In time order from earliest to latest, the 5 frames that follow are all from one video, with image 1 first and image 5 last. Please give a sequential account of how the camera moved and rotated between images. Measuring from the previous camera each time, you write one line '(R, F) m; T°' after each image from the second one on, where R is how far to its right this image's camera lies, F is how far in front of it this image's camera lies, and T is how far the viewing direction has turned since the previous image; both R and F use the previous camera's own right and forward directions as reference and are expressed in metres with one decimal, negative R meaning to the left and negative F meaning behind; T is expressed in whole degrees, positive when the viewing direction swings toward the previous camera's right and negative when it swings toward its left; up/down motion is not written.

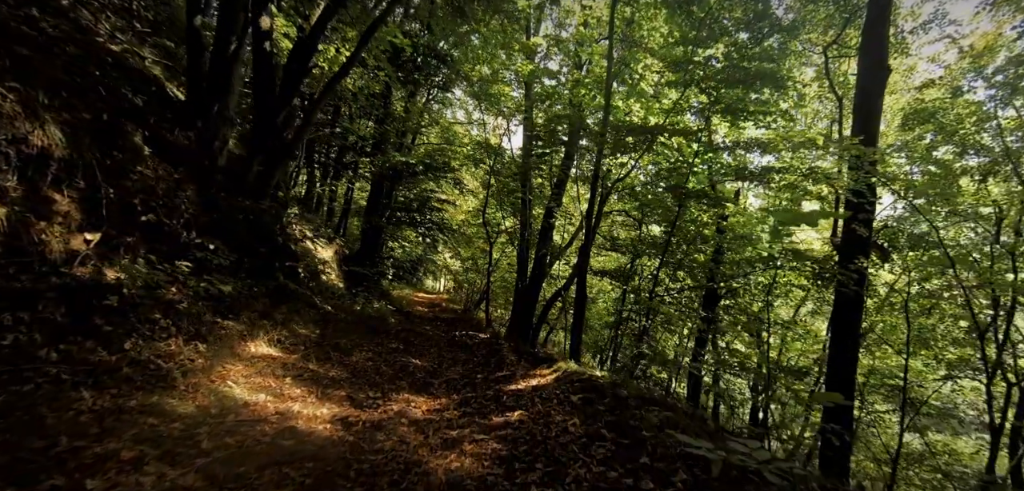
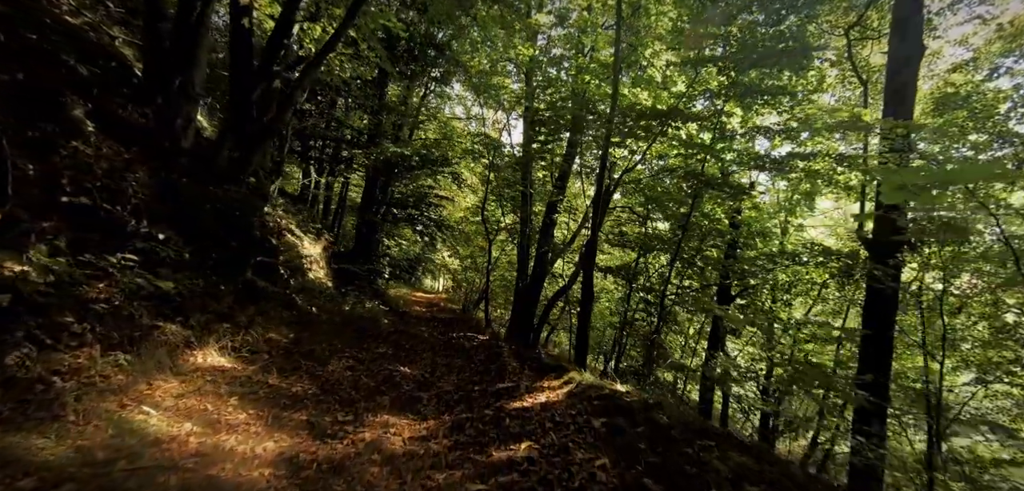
(0.0, +0.7) m; 0°
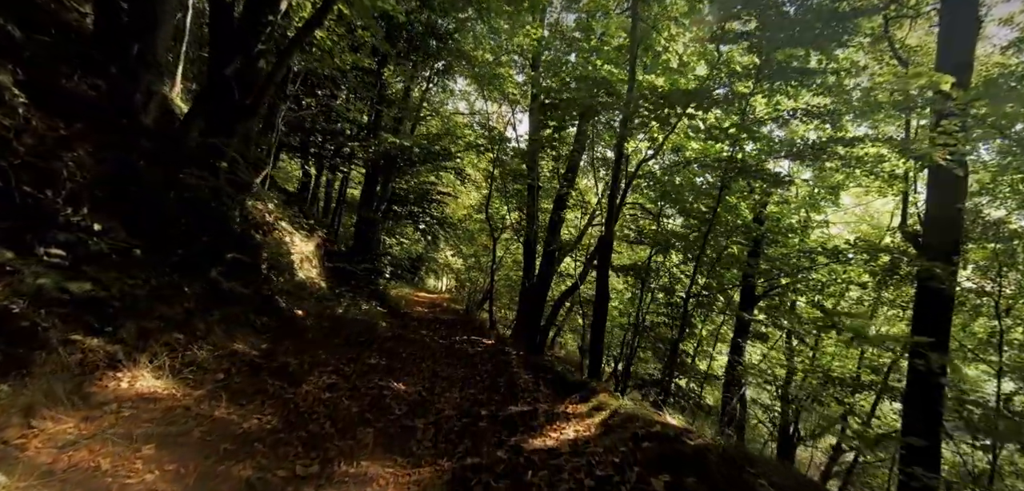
(-0.1, +0.8) m; 0°
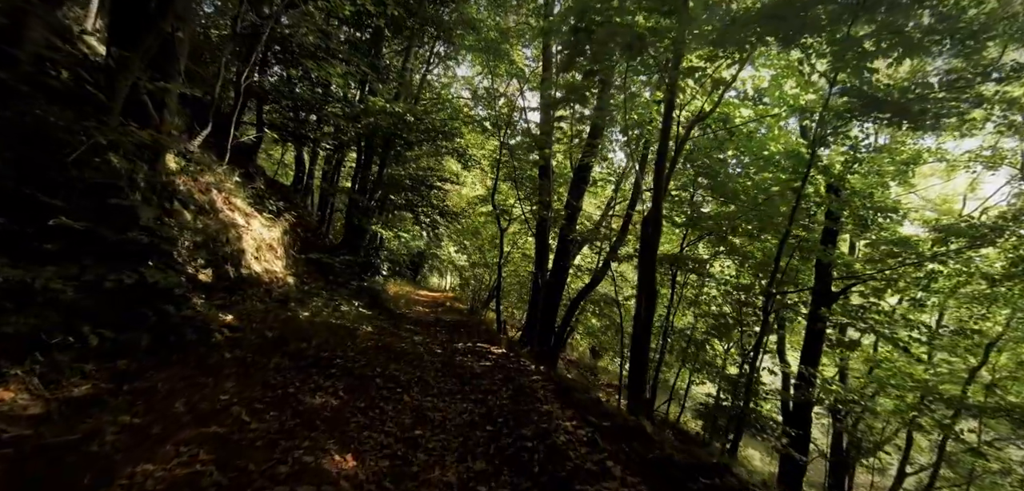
(-0.2, +1.9) m; -1°
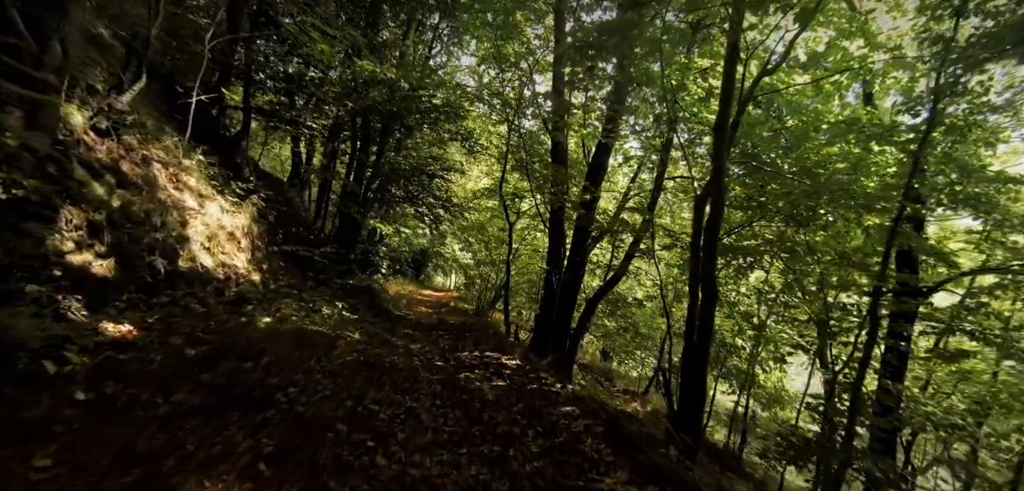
(-0.2, +1.4) m; -1°
